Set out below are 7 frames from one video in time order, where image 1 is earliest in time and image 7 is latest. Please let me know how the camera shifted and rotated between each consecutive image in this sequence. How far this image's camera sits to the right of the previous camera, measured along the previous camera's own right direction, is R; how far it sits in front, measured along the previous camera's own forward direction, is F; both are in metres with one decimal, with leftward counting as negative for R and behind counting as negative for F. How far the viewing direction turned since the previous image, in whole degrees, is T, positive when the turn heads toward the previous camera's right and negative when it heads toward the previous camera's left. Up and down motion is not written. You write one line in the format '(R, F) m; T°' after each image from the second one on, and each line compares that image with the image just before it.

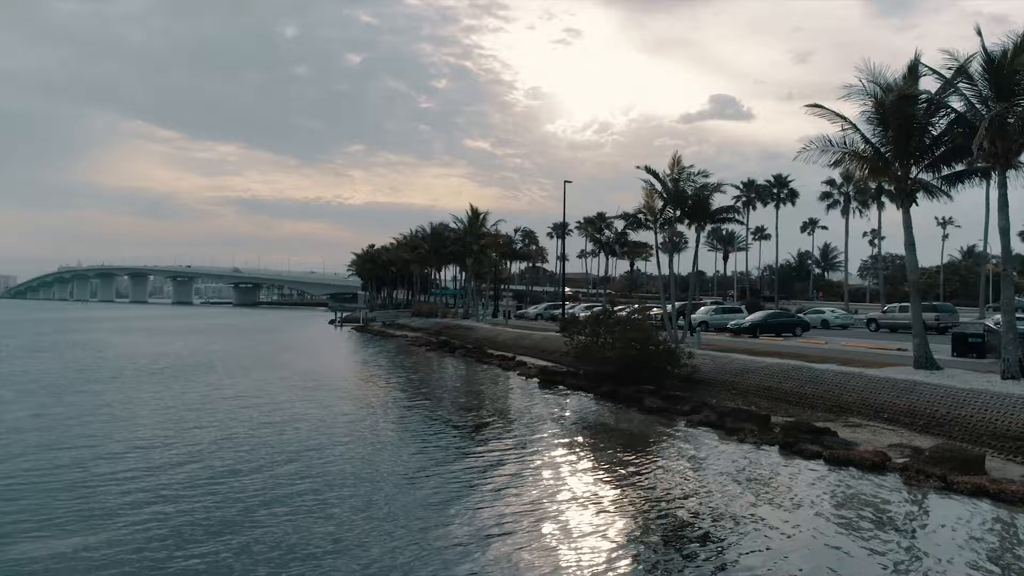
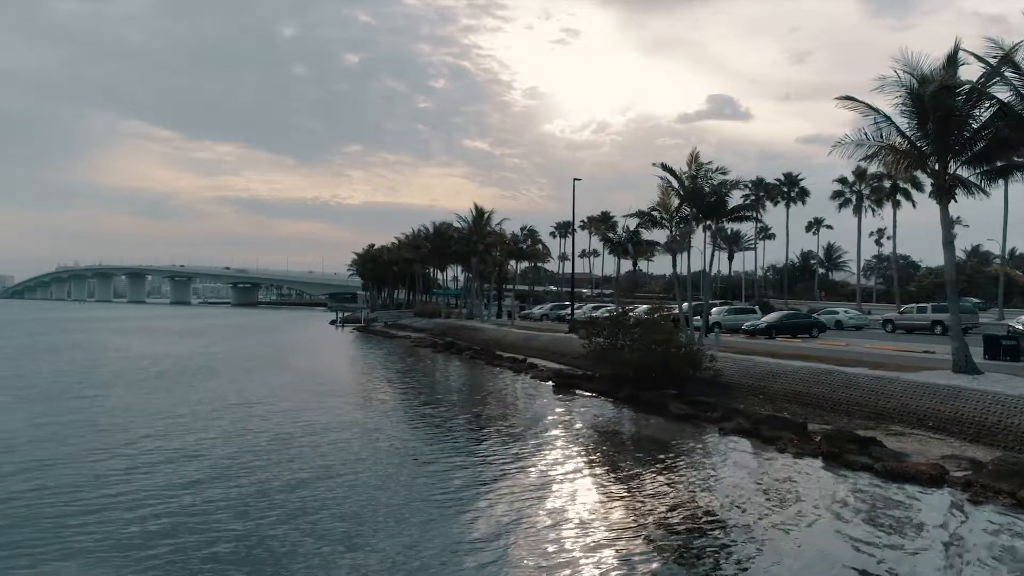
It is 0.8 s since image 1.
(-0.6, +1.1) m; 0°
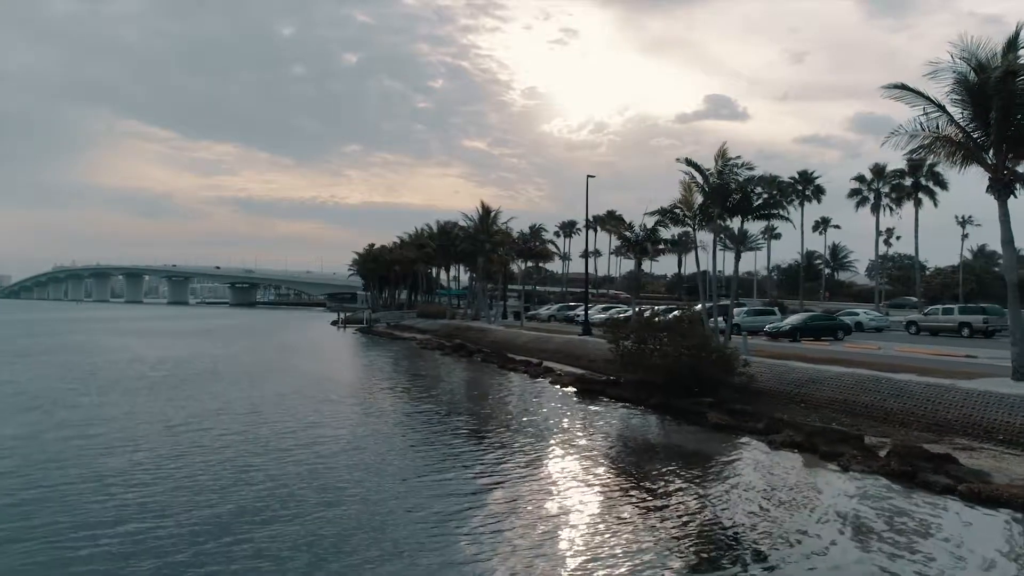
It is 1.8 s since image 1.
(-0.8, +1.5) m; 0°
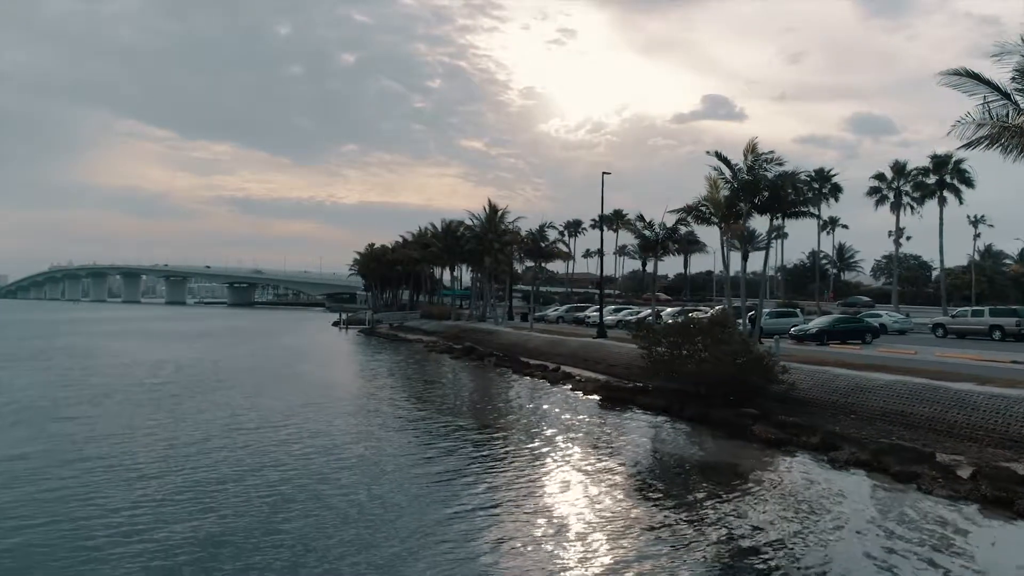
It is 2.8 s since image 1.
(-0.9, +1.6) m; 0°
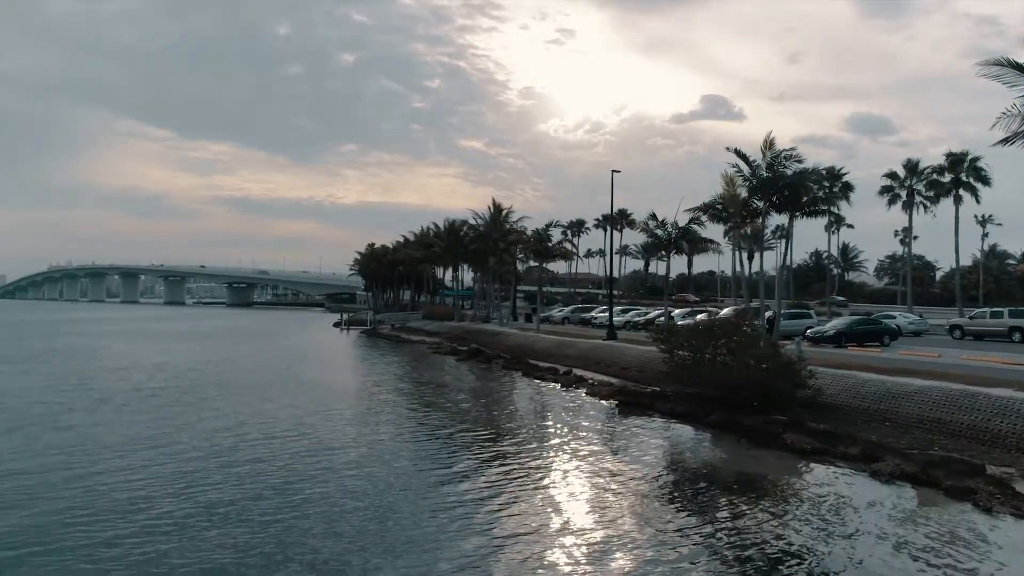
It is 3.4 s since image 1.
(-0.5, +1.0) m; 0°
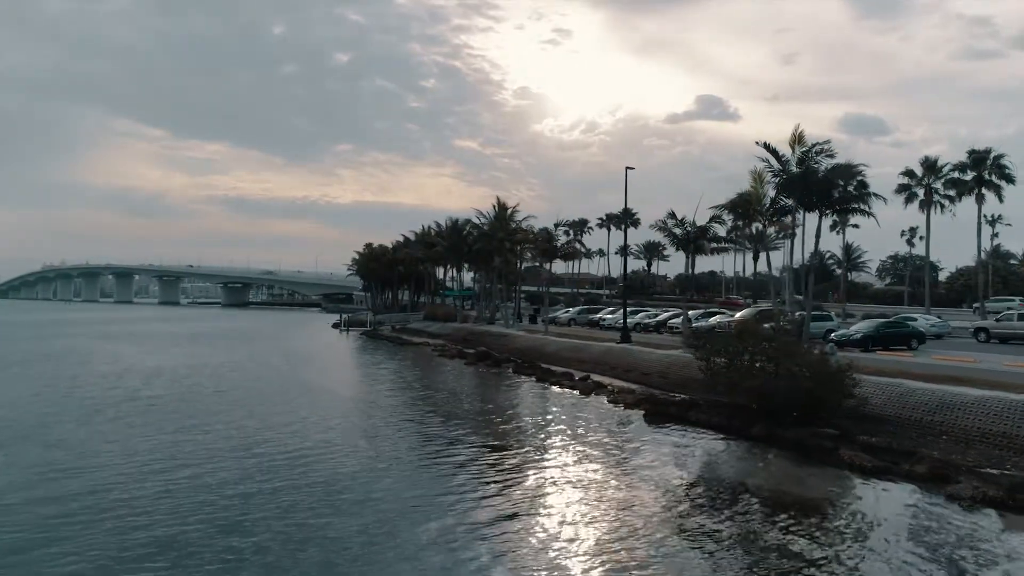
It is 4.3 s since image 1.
(-0.8, +1.5) m; 0°
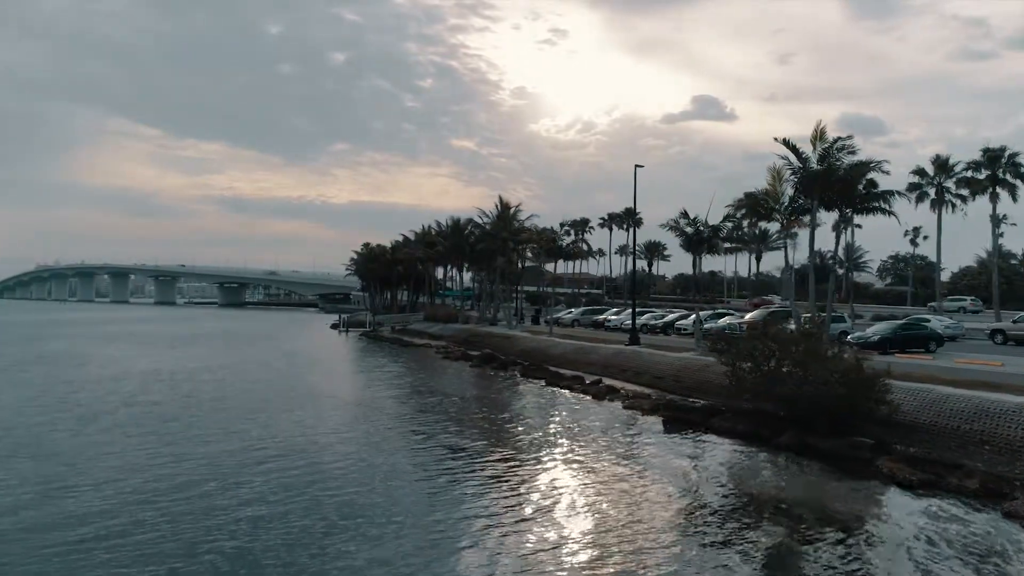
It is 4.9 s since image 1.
(-0.5, +1.0) m; 0°
